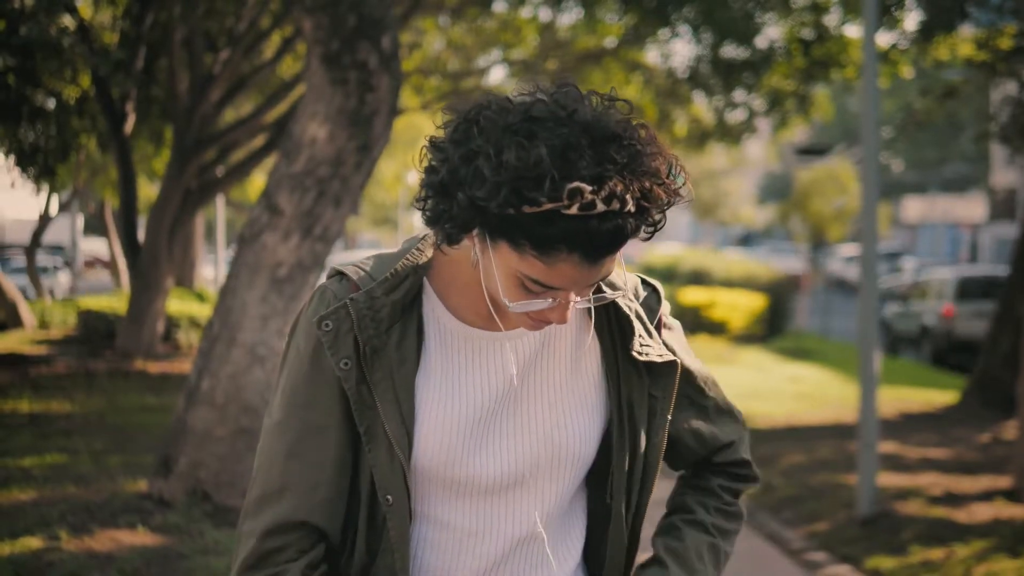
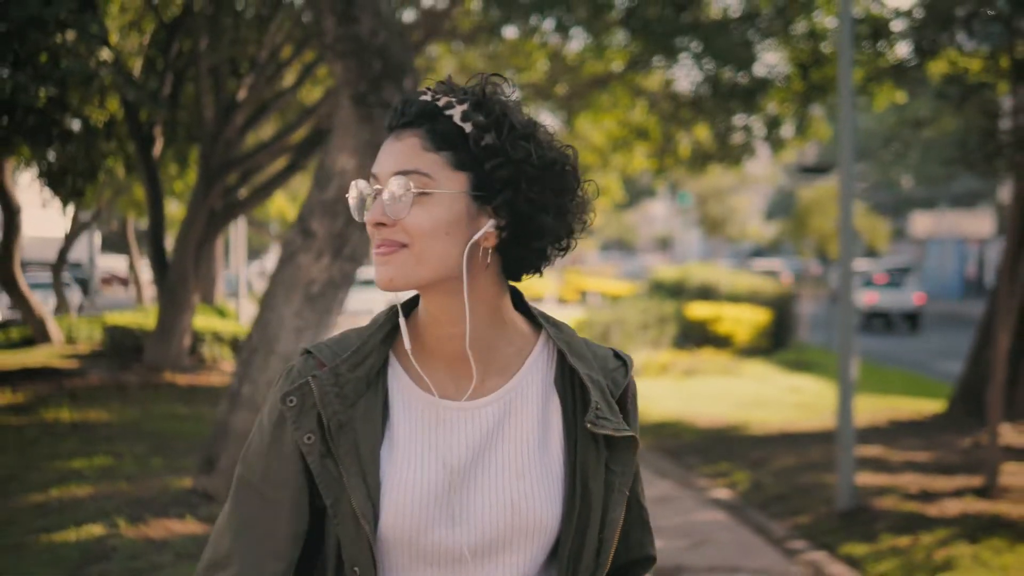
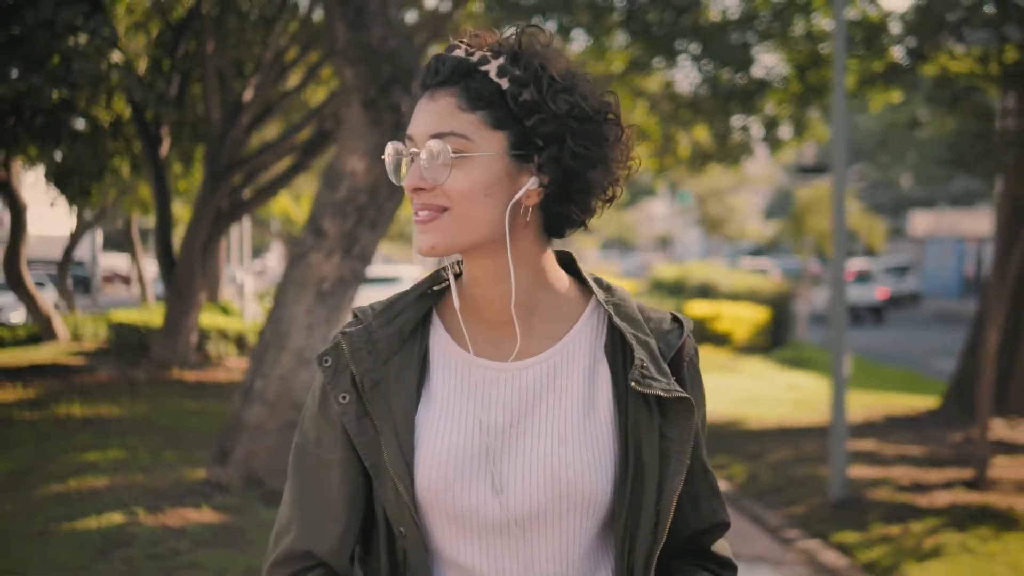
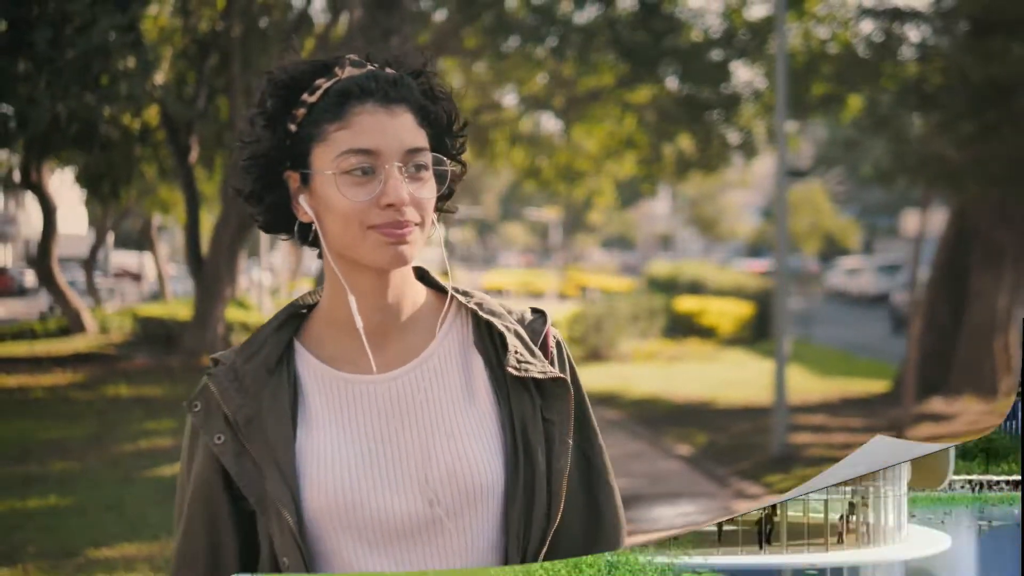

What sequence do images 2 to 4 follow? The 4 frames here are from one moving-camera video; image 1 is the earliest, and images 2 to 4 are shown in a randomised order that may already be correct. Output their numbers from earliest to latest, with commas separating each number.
2, 3, 4
